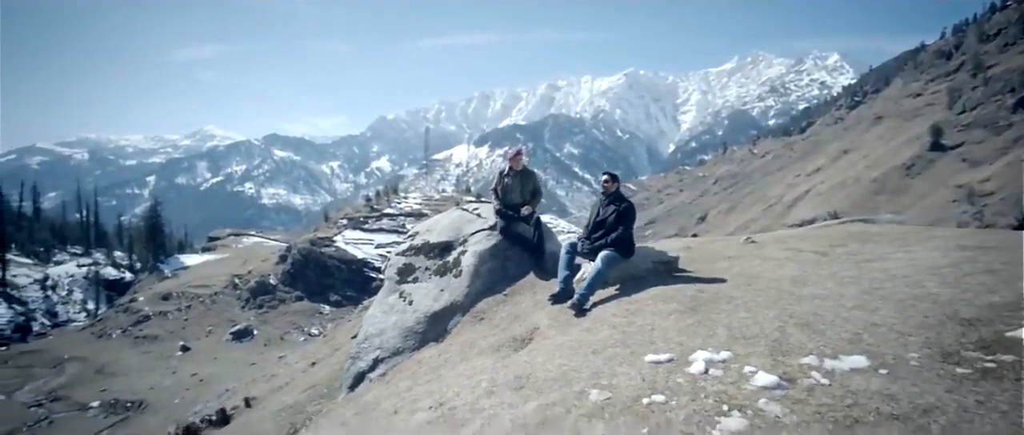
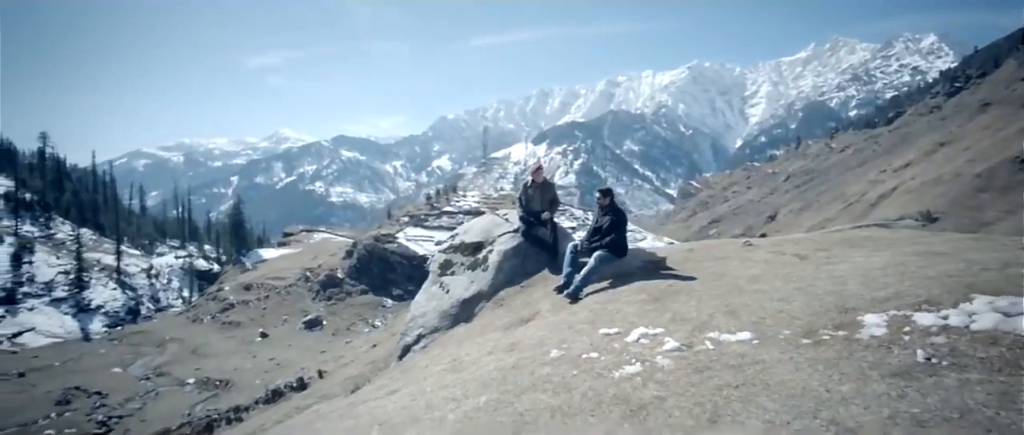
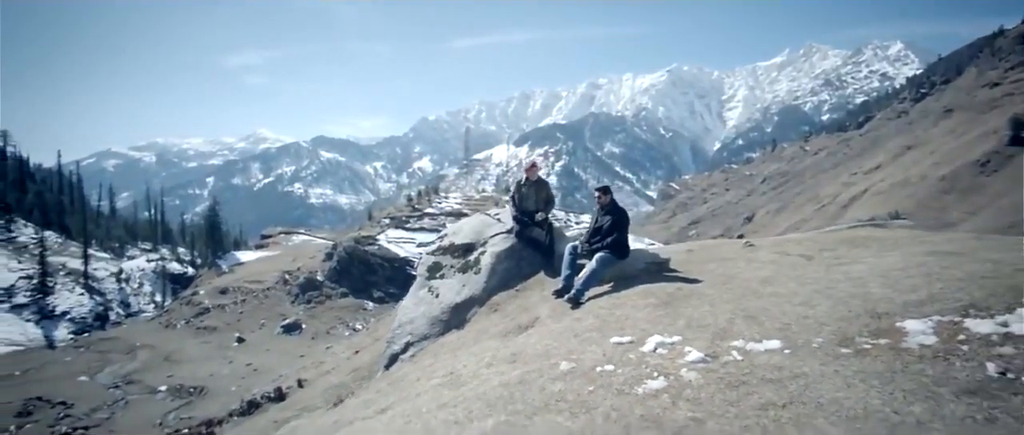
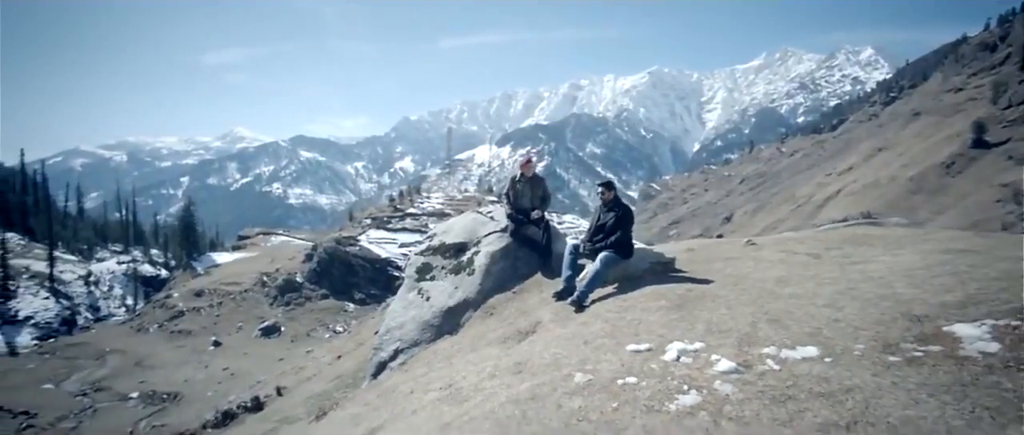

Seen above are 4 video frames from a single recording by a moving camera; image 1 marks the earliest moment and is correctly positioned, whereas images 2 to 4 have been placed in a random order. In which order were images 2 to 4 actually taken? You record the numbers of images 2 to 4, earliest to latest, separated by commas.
4, 3, 2
